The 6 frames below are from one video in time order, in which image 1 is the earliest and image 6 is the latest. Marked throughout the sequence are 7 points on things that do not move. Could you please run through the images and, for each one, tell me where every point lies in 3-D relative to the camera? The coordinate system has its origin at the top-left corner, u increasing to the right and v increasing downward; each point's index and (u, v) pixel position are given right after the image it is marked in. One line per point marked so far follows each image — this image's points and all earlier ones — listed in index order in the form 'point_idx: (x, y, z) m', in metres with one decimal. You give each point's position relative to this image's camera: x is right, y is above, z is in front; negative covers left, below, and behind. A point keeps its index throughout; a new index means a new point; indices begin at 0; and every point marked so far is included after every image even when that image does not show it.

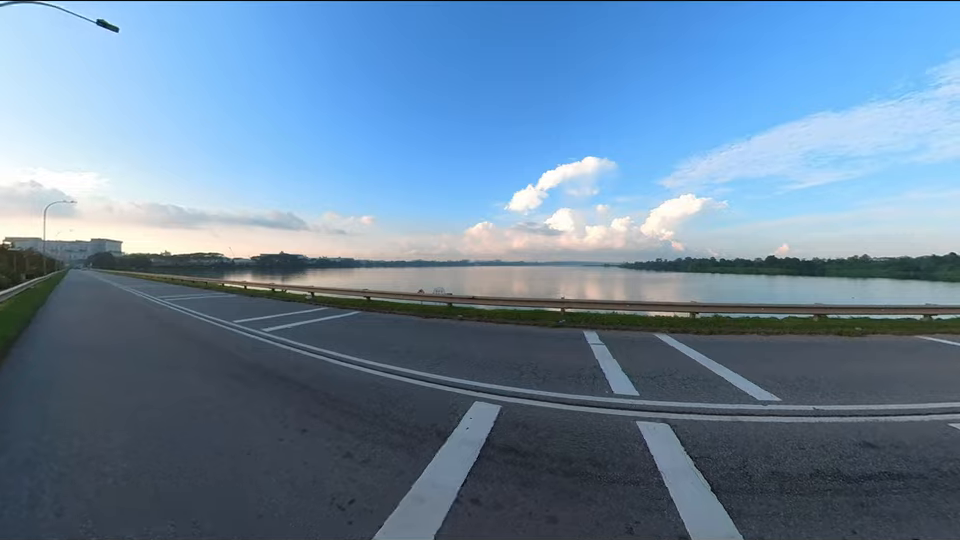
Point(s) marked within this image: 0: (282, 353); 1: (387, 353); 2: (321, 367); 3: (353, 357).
0: (-4.0, -1.7, +6.7) m
1: (-1.7, -1.6, +6.6) m
2: (-2.8, -1.7, +5.7) m
3: (-2.1, -1.6, +6.3) m
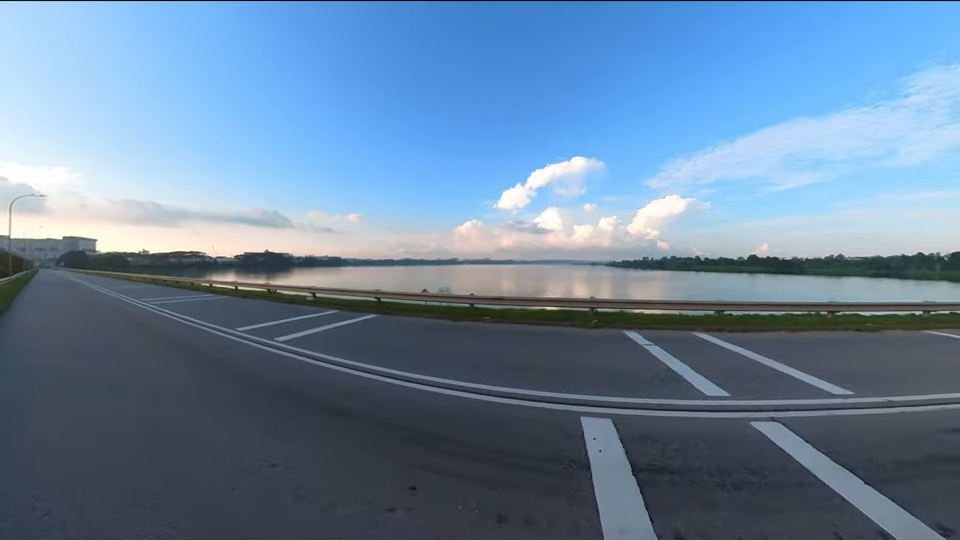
0: (-3.7, -1.7, +6.6) m
1: (-1.4, -1.6, +6.6) m
2: (-2.5, -1.7, +5.6) m
3: (-1.8, -1.6, +6.2) m
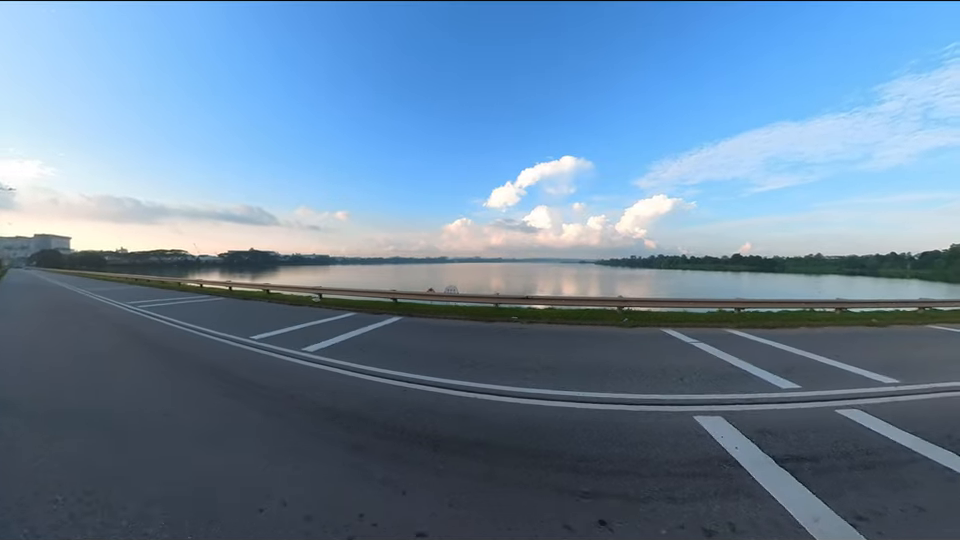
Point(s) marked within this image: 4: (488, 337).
0: (-4.1, -1.6, +6.5) m
1: (-1.8, -1.6, +6.5) m
2: (-2.8, -1.6, +5.5) m
3: (-2.2, -1.6, +6.2) m
4: (0.0, -1.5, +7.2) m
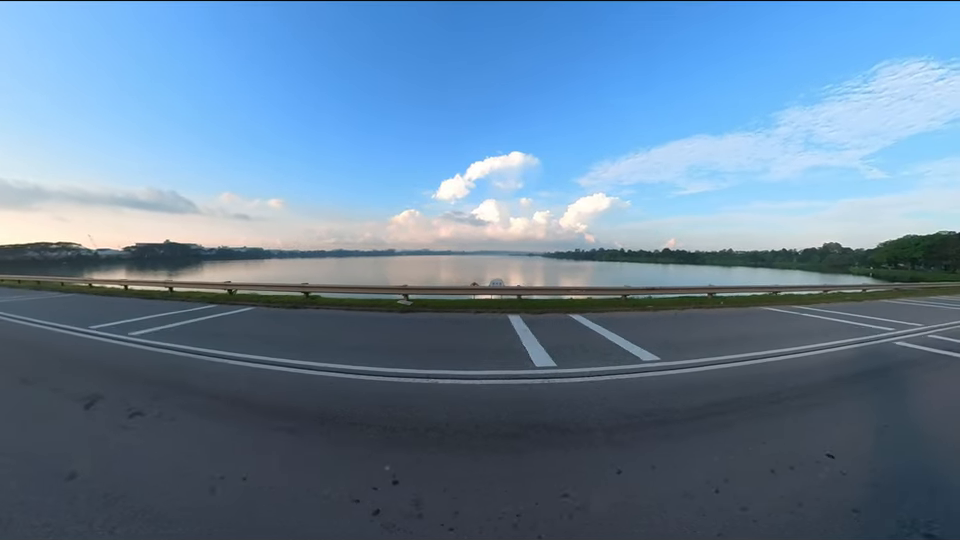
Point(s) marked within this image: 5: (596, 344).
0: (-1.7, -1.6, +6.1) m
1: (+0.6, -1.5, +6.6) m
2: (-0.2, -1.6, +5.4) m
3: (+0.3, -1.6, +6.2) m
4: (+2.2, -1.5, +7.6) m
5: (+2.2, -1.5, +6.7) m
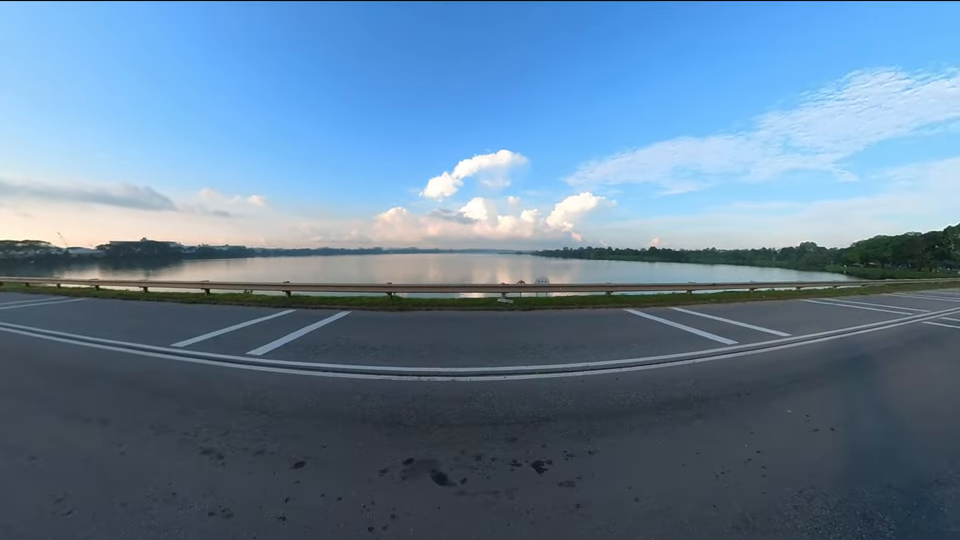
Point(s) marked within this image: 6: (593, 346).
0: (-0.4, -1.6, +6.2) m
1: (+1.8, -1.5, +6.8) m
2: (+1.1, -1.6, +5.6) m
3: (+1.5, -1.6, +6.3) m
4: (+3.4, -1.4, +7.8) m
5: (+3.4, -1.5, +6.9) m
6: (+3.0, -1.5, +7.3) m
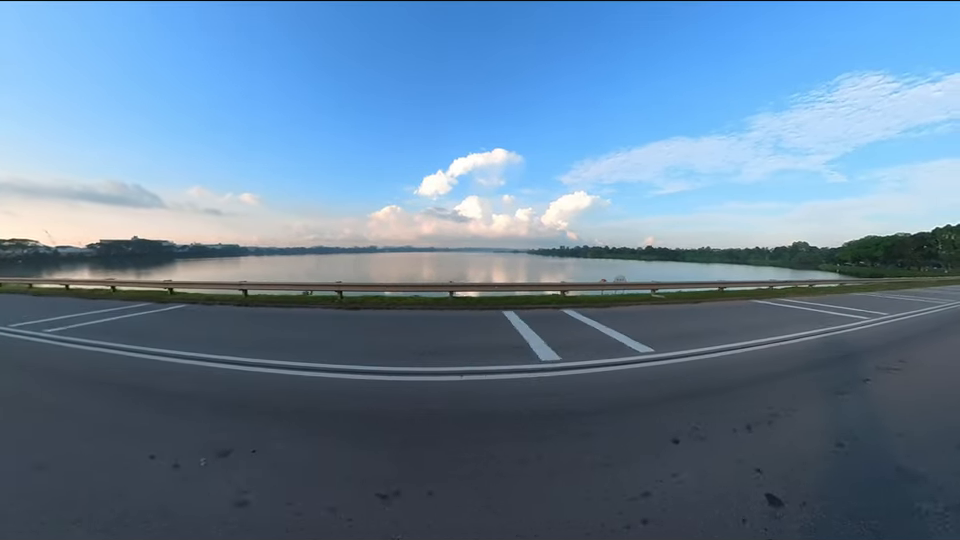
0: (+0.3, -1.7, +6.2) m
1: (+2.5, -1.5, +6.9) m
2: (+1.8, -1.7, +5.7) m
3: (+2.2, -1.6, +6.4) m
4: (+4.0, -1.4, +8.0) m
5: (+4.1, -1.5, +7.1) m
6: (+3.7, -1.5, +7.5) m
